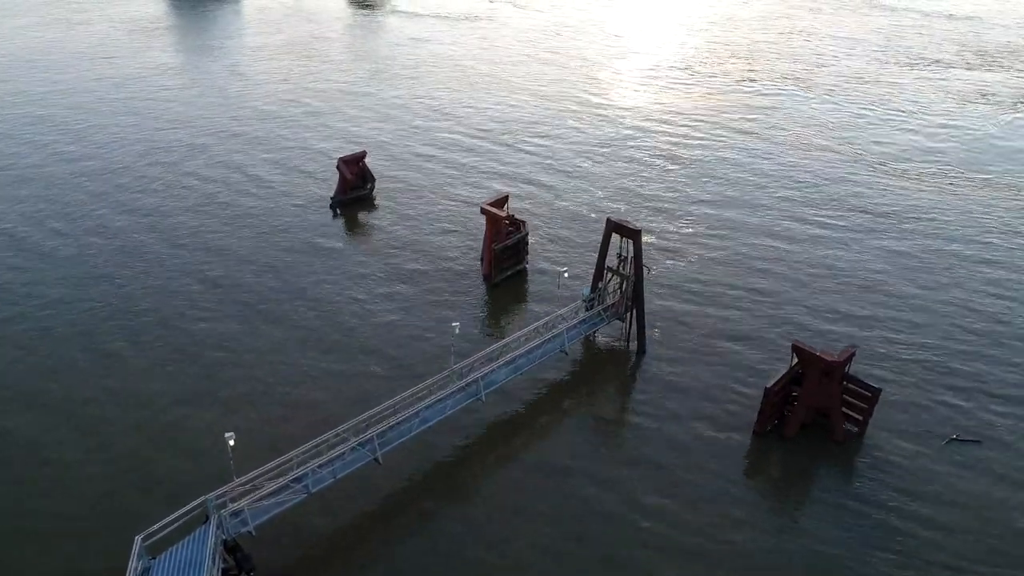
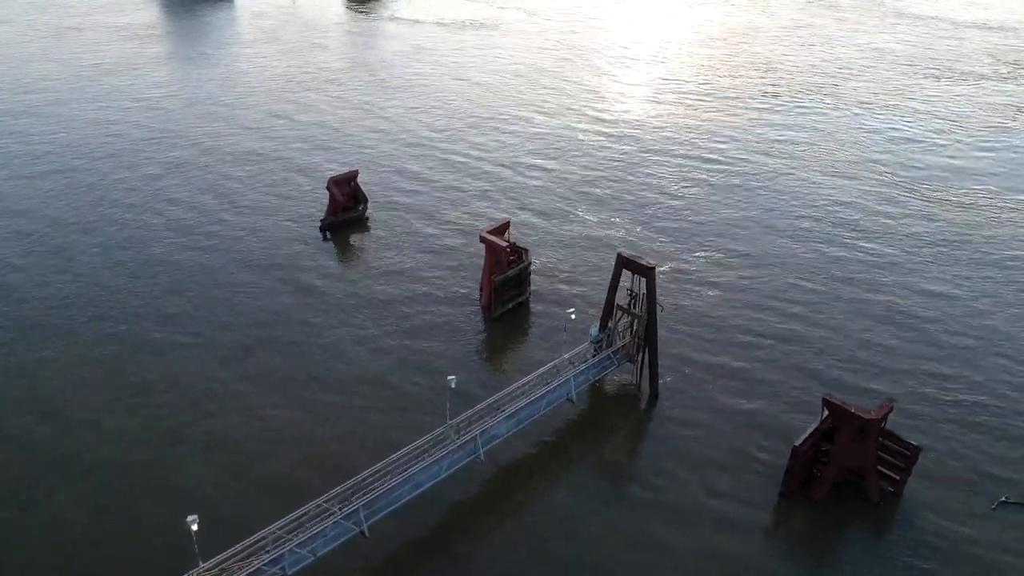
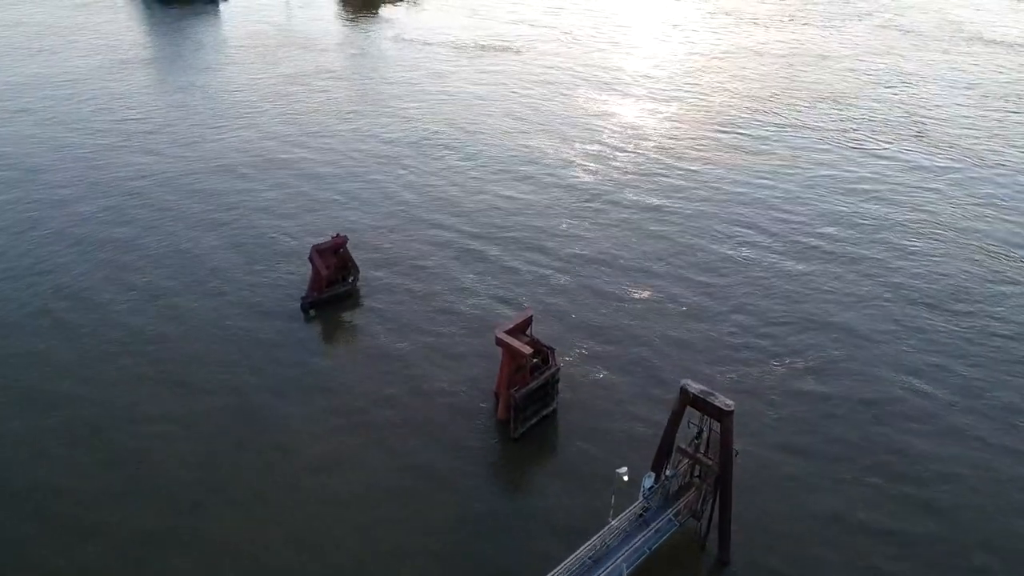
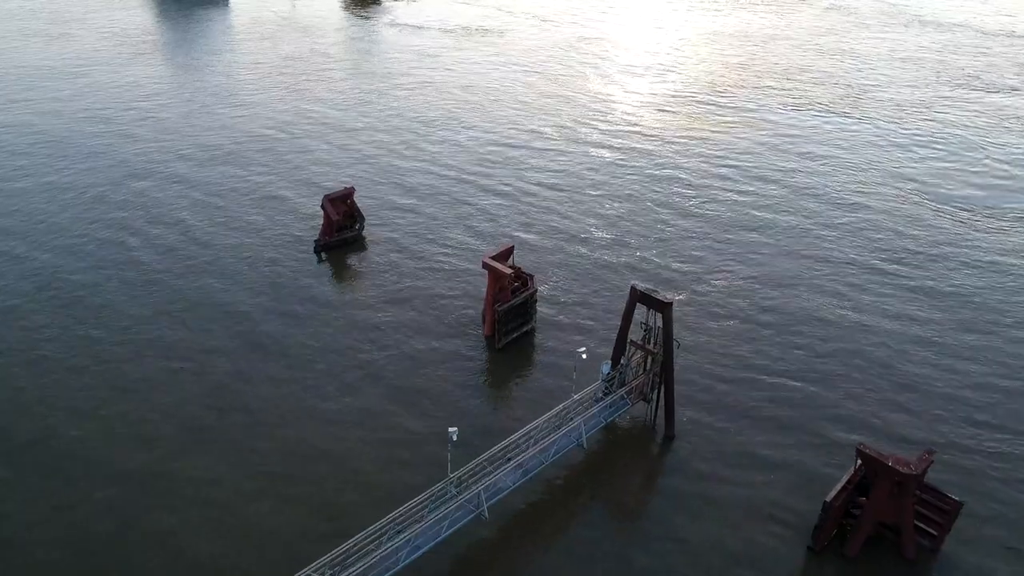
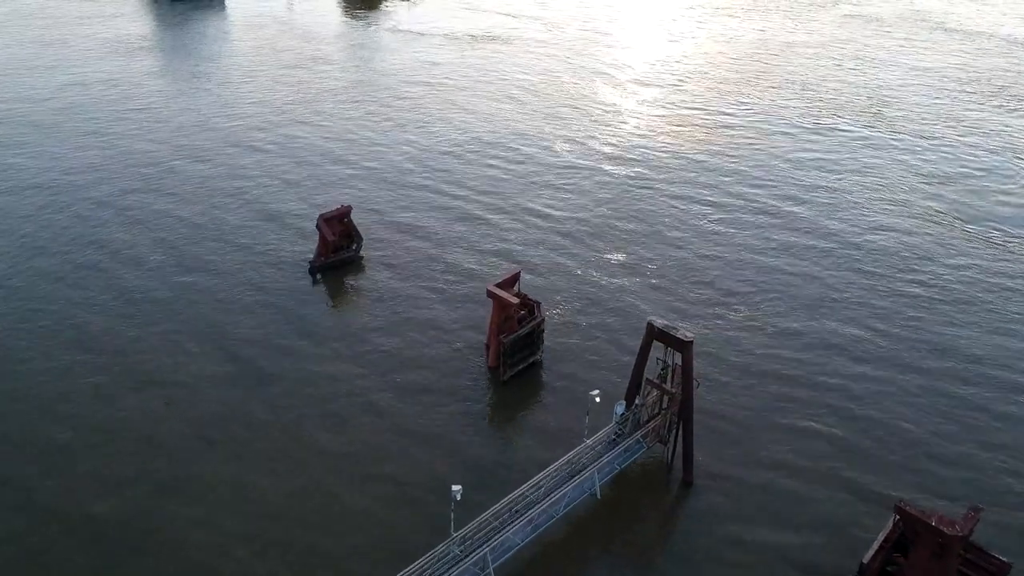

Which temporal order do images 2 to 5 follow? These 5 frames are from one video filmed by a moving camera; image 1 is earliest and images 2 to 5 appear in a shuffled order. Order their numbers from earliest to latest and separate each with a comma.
2, 4, 5, 3
